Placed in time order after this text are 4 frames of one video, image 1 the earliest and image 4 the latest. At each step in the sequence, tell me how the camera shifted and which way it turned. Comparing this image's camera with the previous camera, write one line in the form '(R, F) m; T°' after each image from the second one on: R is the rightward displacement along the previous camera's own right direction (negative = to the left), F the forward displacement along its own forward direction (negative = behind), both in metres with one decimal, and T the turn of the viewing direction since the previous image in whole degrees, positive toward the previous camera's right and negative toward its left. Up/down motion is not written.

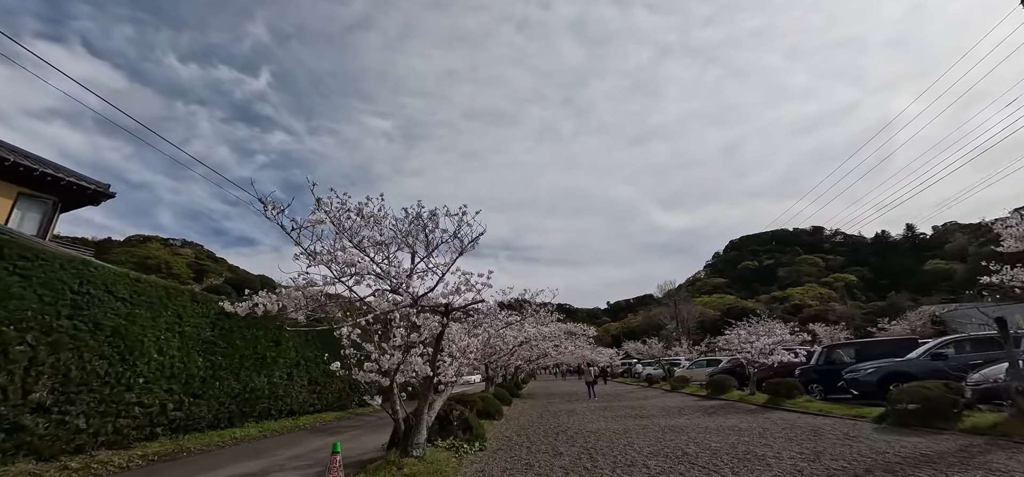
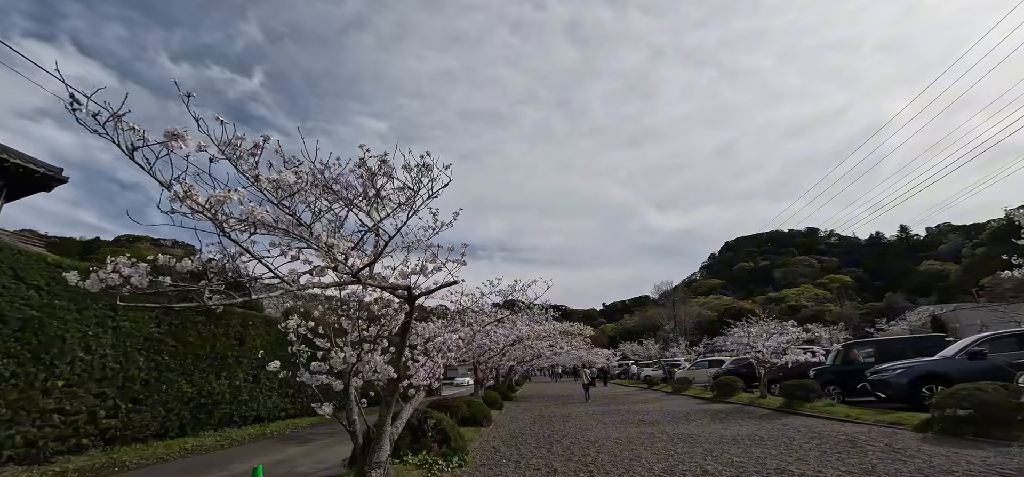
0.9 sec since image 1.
(+0.2, +1.2) m; +1°
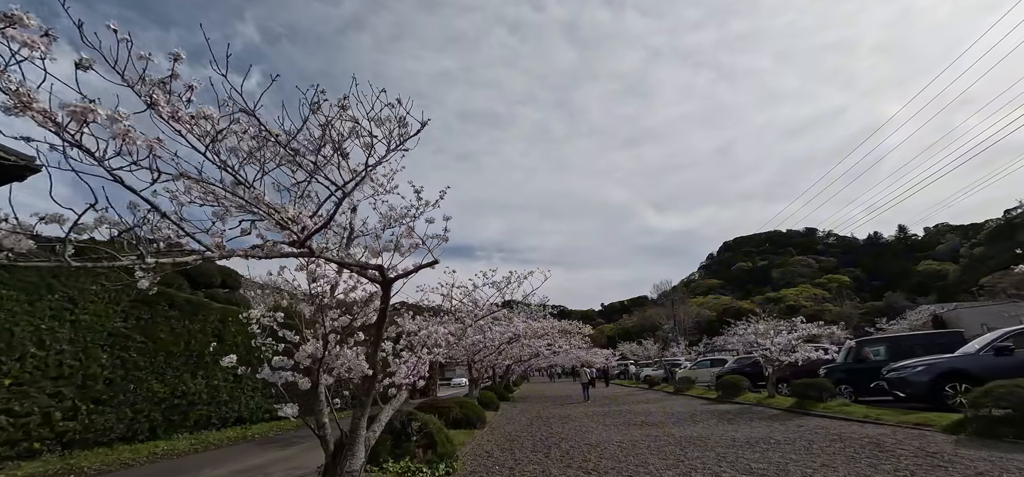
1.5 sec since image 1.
(+0.1, +0.6) m; 0°
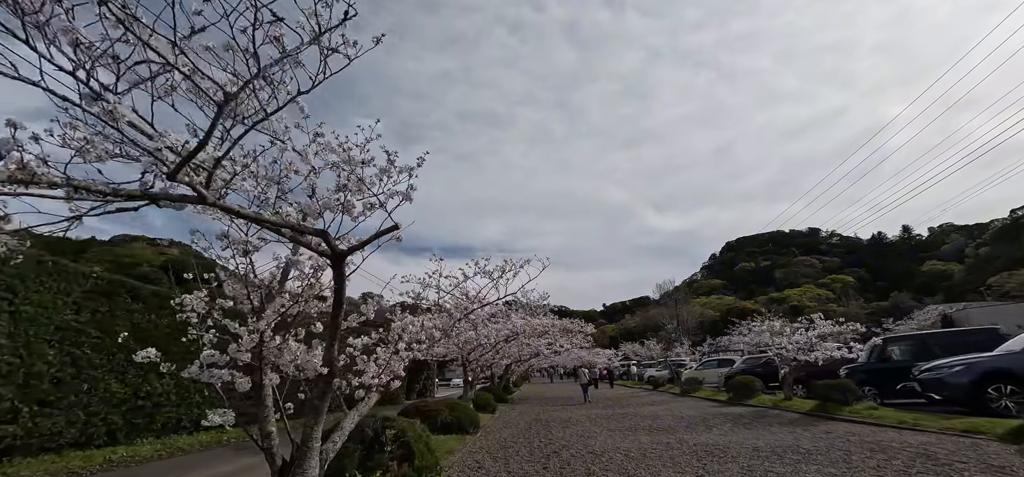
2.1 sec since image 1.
(+0.1, +0.9) m; 0°
